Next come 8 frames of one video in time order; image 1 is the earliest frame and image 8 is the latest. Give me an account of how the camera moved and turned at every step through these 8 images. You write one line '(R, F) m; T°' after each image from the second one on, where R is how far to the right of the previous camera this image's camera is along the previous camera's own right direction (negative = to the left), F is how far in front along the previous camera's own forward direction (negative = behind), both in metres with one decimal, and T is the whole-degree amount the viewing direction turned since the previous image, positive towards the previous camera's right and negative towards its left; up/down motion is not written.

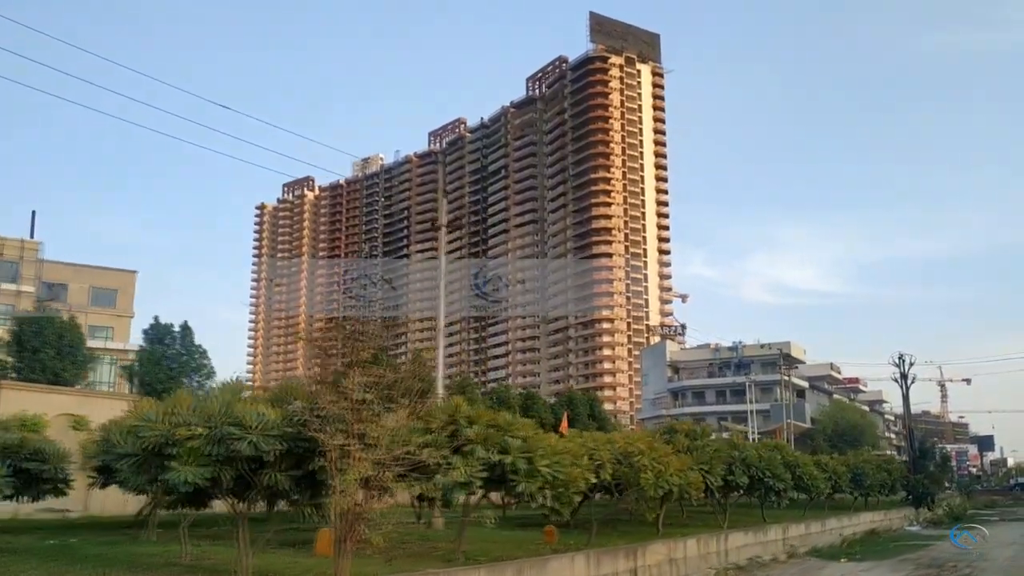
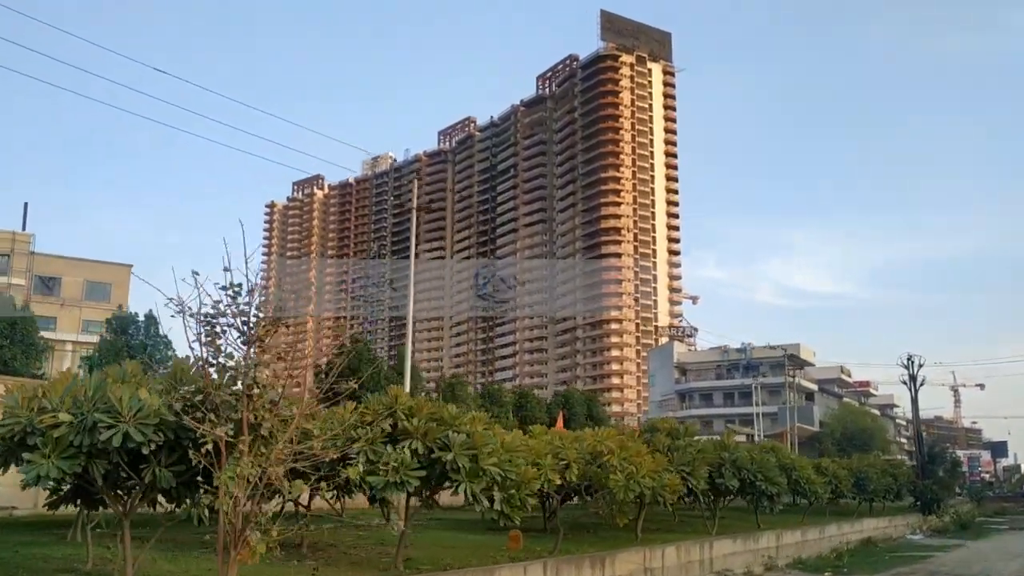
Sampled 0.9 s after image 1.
(+1.0, +1.4) m; -1°
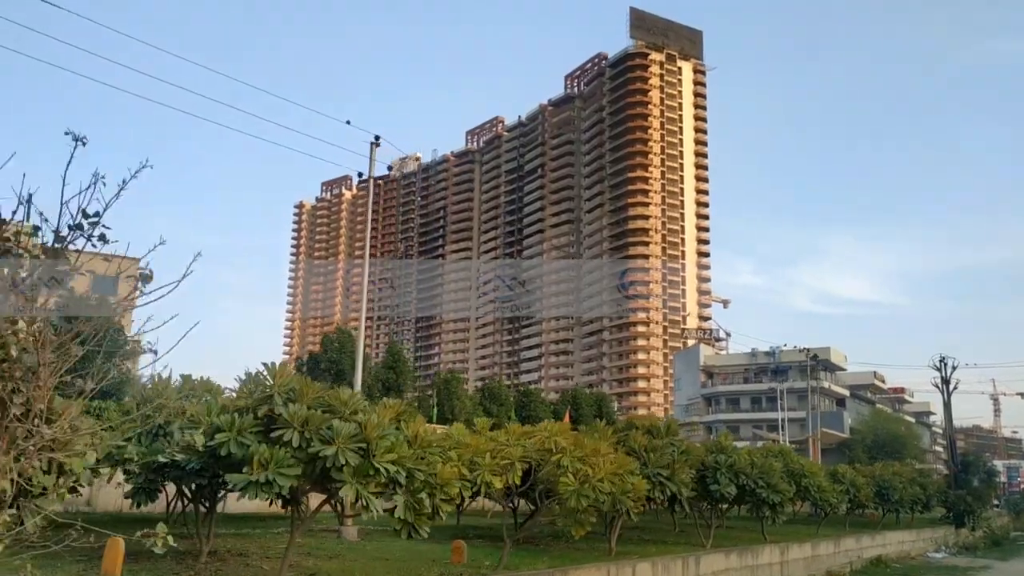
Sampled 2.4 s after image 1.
(+1.5, +2.4) m; -2°
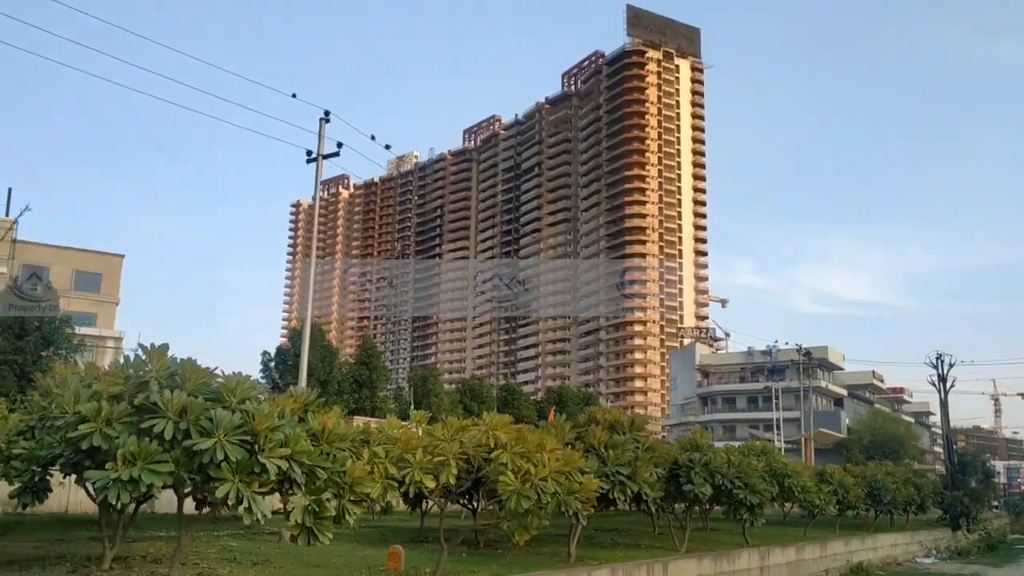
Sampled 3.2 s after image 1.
(+0.9, +1.3) m; 0°
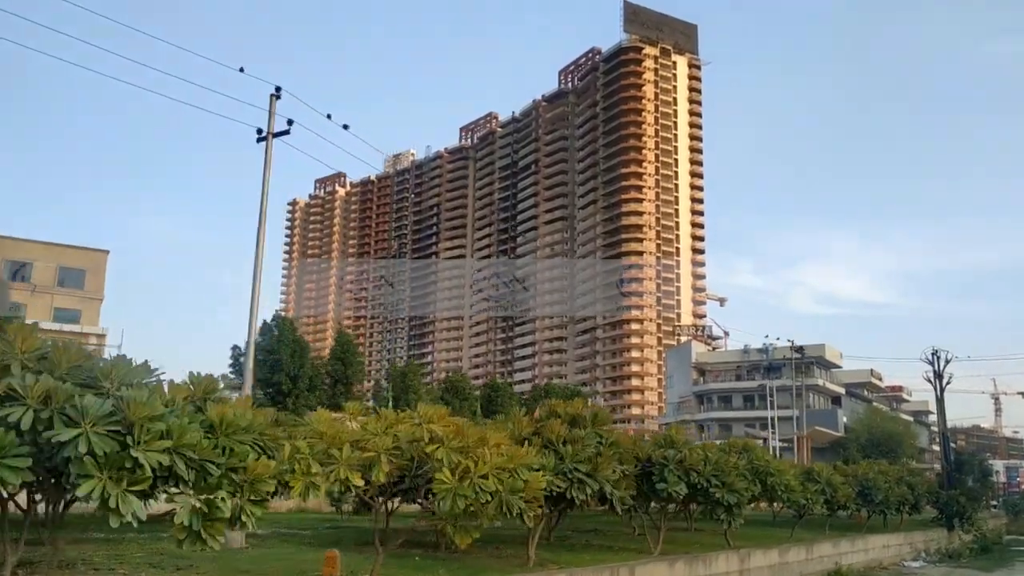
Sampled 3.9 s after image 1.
(+0.8, +1.1) m; 0°
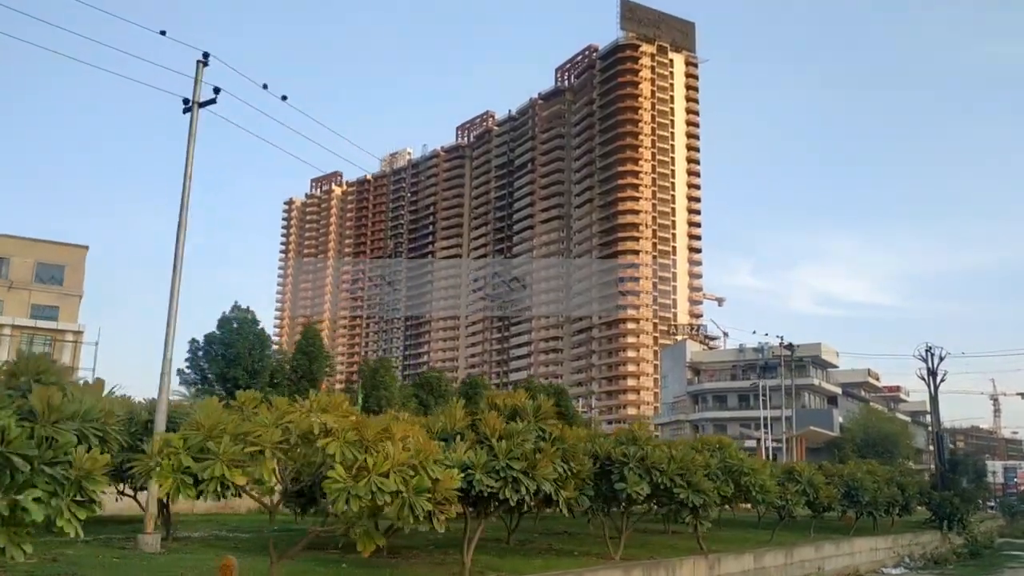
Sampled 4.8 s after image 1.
(+1.1, +1.4) m; 0°
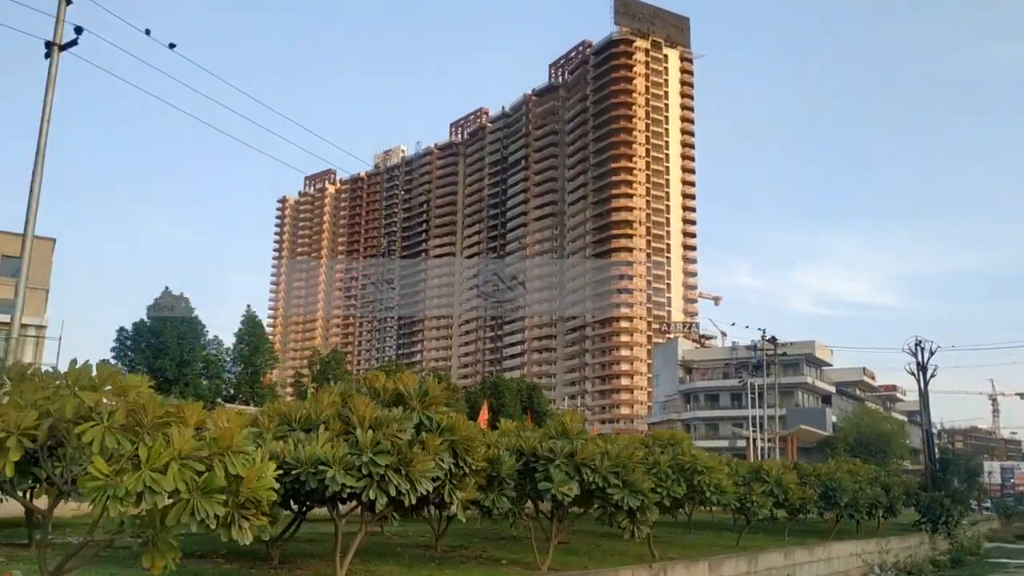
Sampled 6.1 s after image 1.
(+1.6, +2.1) m; 0°
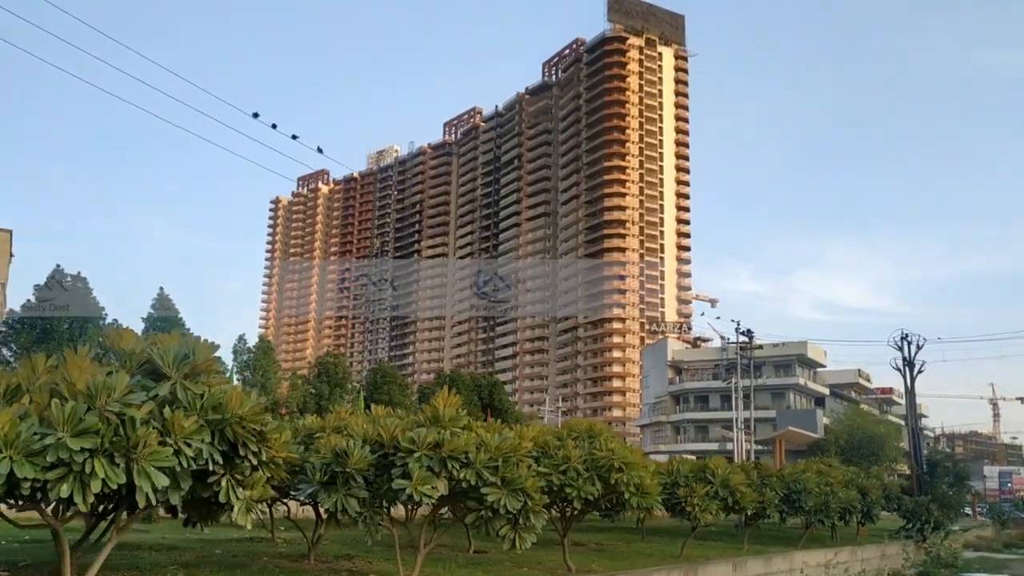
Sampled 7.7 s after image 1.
(+2.1, +2.7) m; 0°
